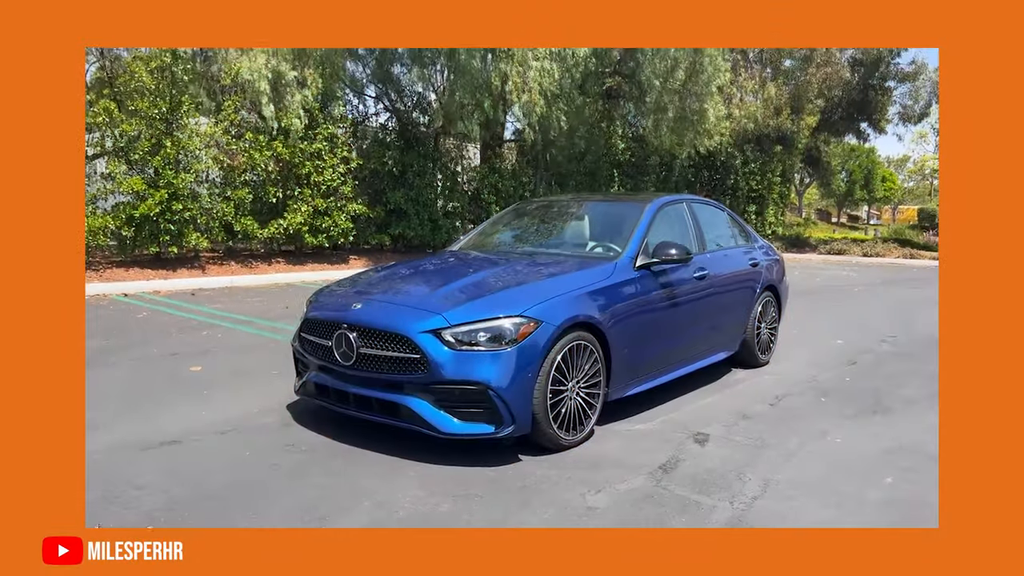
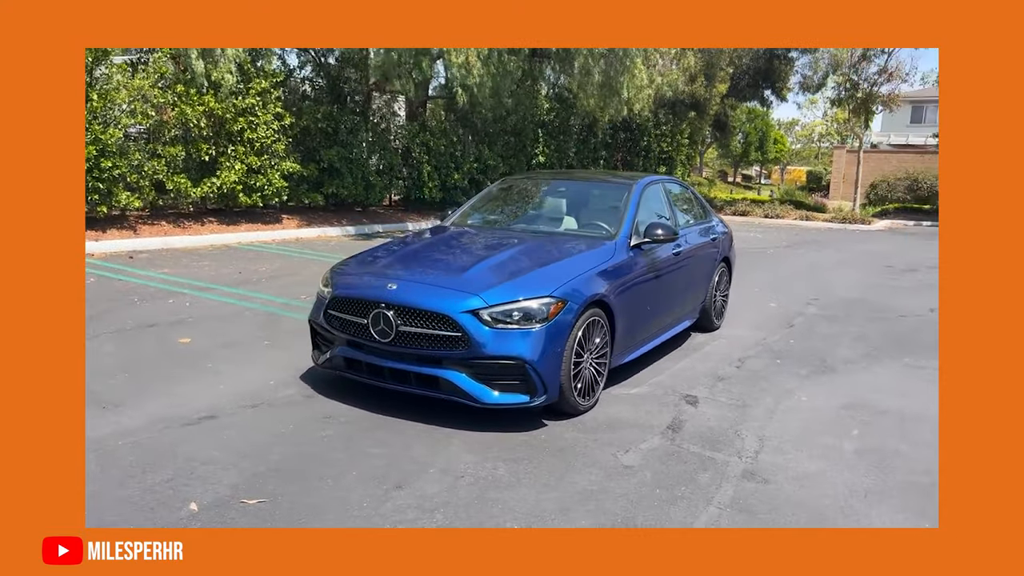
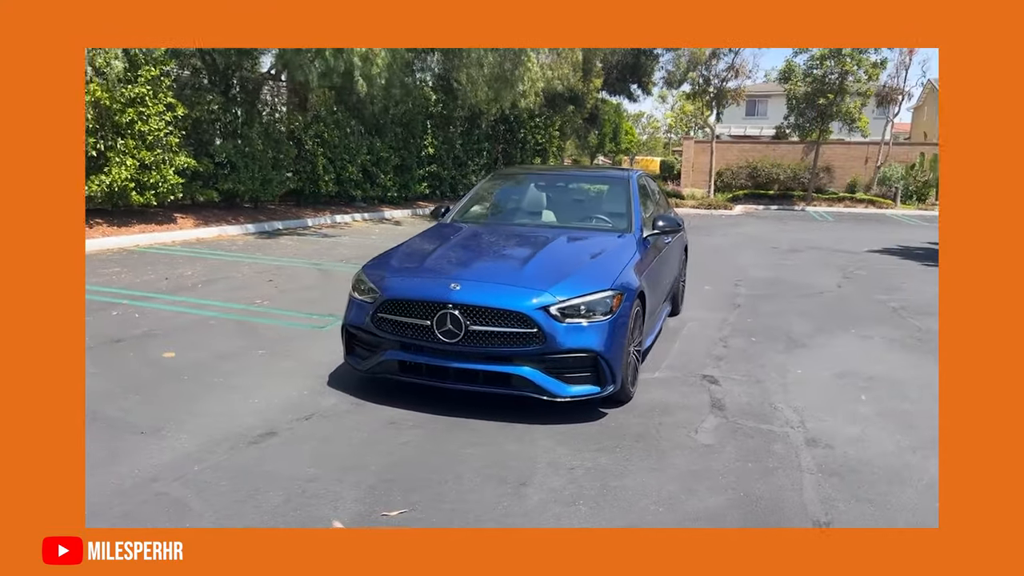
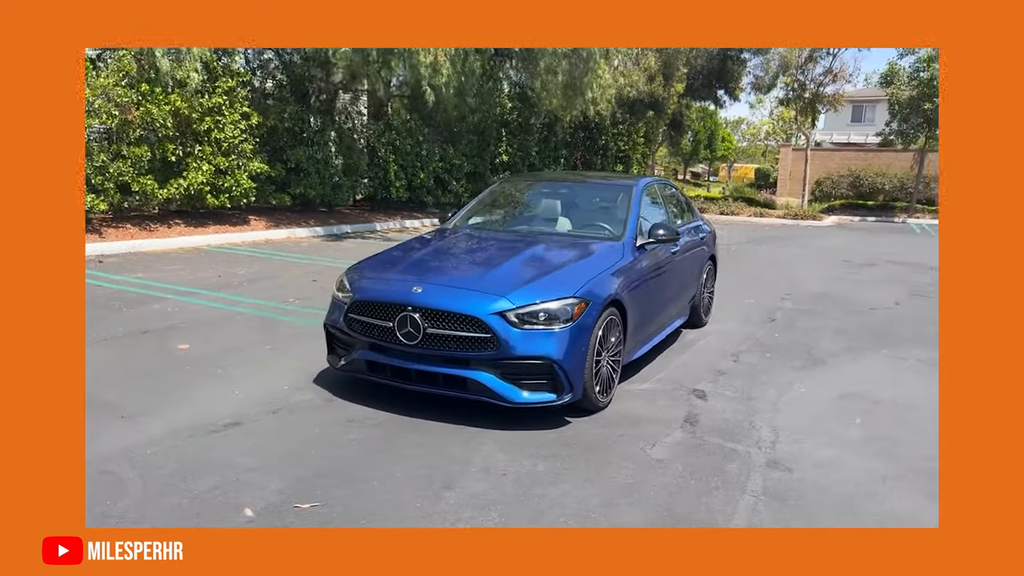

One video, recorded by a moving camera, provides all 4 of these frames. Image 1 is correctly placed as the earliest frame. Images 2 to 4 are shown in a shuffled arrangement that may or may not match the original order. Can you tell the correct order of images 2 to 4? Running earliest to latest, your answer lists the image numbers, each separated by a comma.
2, 4, 3
